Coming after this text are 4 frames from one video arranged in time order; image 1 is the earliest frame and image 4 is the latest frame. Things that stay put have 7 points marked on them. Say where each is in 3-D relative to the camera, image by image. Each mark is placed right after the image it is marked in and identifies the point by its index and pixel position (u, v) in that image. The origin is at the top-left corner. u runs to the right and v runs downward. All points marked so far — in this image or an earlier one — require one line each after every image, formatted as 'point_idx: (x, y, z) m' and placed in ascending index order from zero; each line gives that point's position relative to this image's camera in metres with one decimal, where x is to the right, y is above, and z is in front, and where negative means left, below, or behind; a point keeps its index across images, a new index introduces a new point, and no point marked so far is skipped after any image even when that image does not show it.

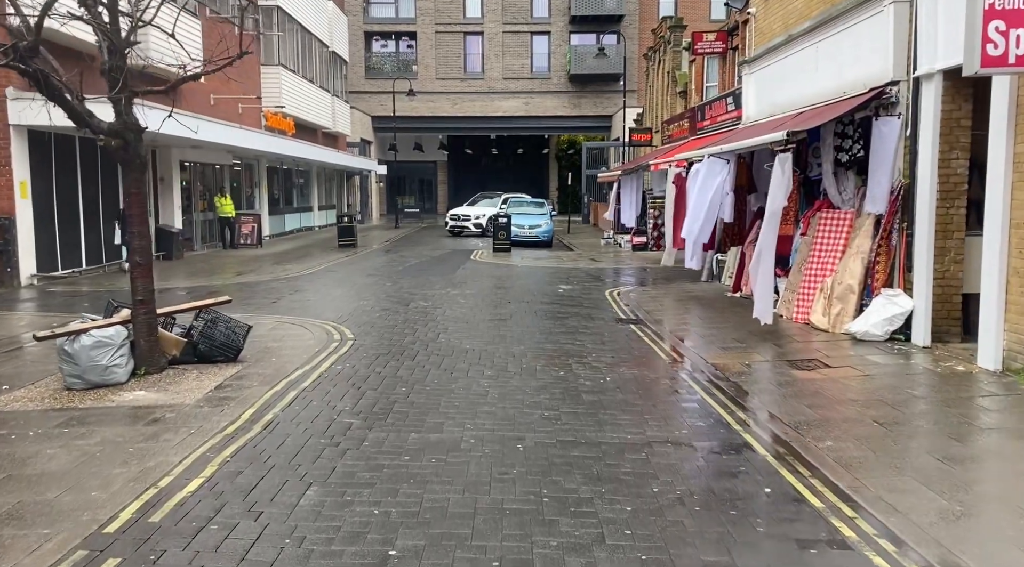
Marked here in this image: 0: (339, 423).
0: (-1.2, -1.0, +5.8) m
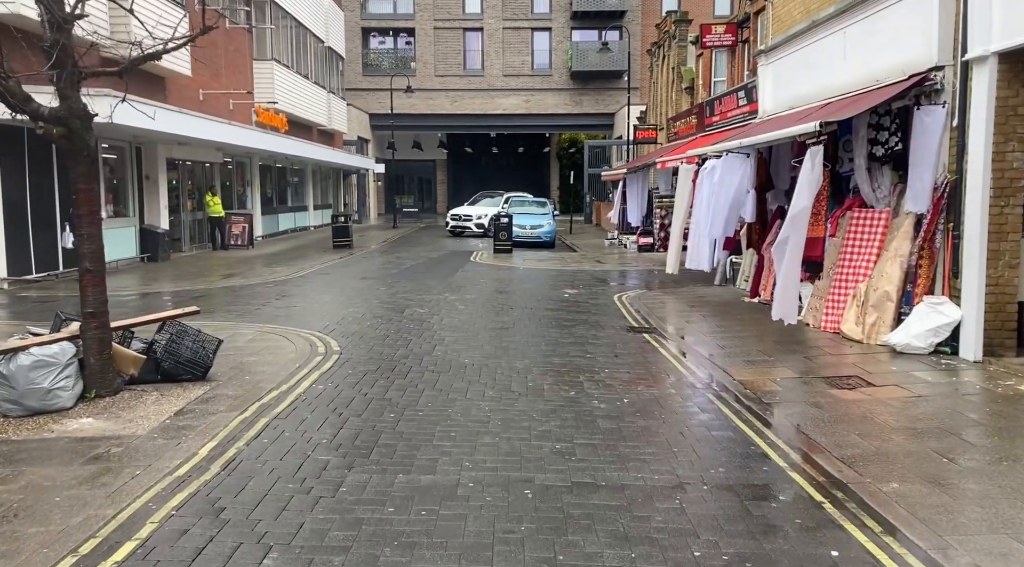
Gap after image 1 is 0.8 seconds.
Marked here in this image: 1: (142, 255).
0: (-1.2, -1.1, +4.9) m
1: (-8.8, +0.7, +19.7) m
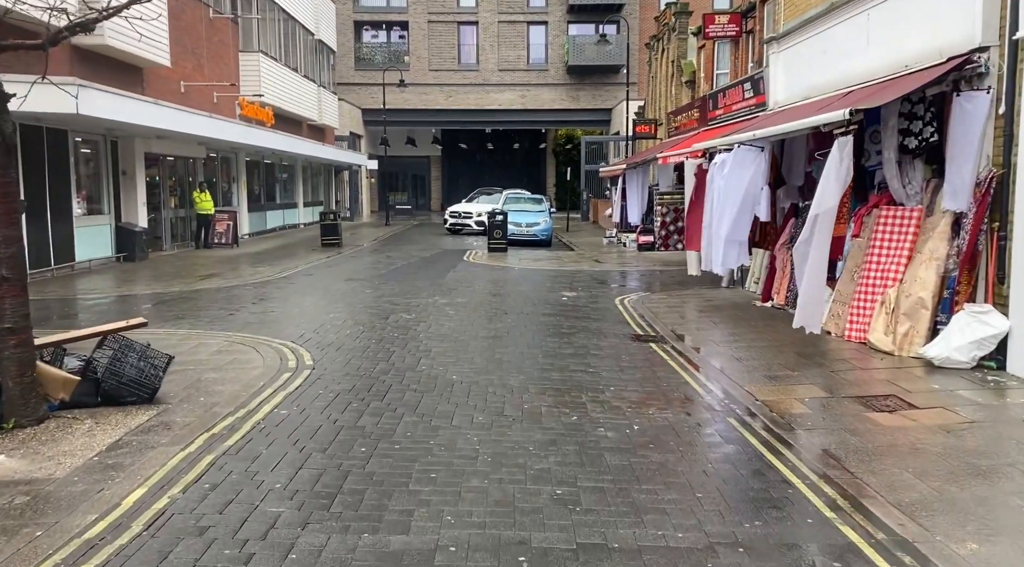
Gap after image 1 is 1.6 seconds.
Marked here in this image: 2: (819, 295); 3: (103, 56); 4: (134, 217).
0: (-1.2, -1.1, +4.0) m
1: (-9.0, +0.7, +18.8) m
2: (+3.1, -0.1, +8.5) m
3: (-8.7, +4.8, +17.5) m
4: (-8.9, +1.6, +19.5) m
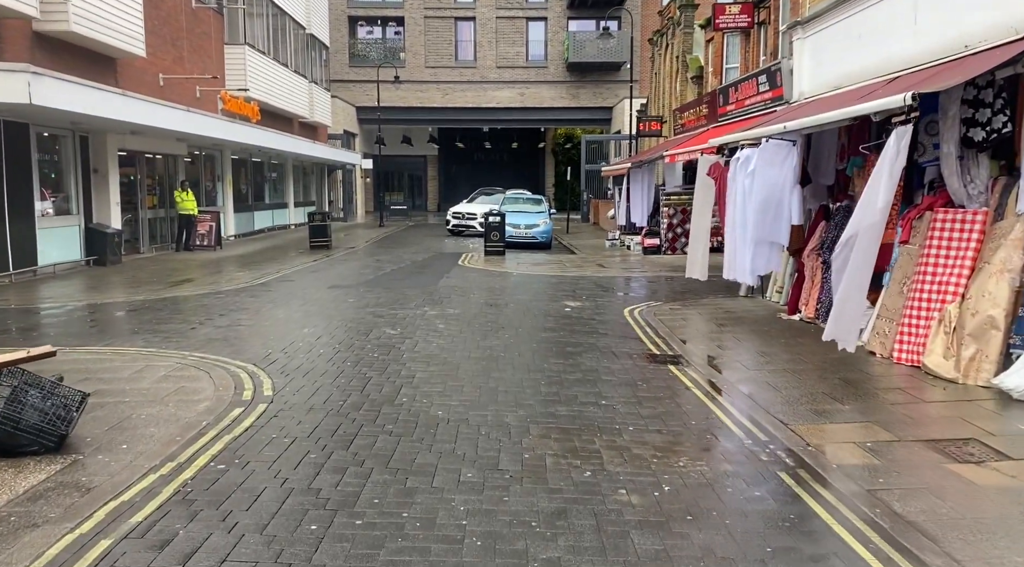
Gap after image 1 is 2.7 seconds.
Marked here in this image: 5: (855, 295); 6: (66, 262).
0: (-1.2, -1.2, +2.8) m
1: (-9.0, +0.5, +17.5) m
2: (+3.1, -0.2, +7.3) m
3: (-8.7, +4.7, +16.3) m
4: (-9.0, +1.5, +18.2) m
5: (+3.1, -0.1, +7.3) m
6: (-9.0, +0.4, +16.7) m
